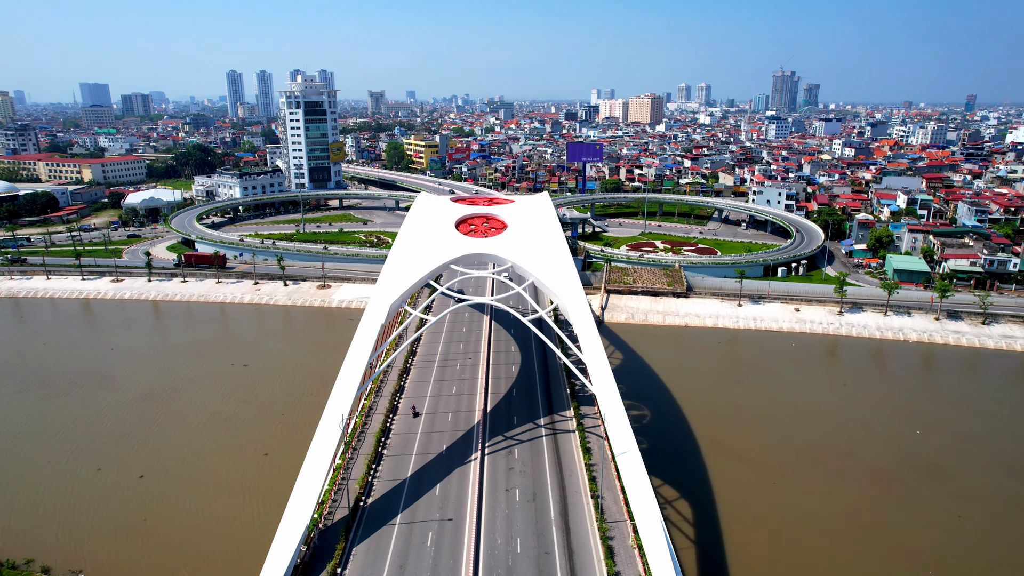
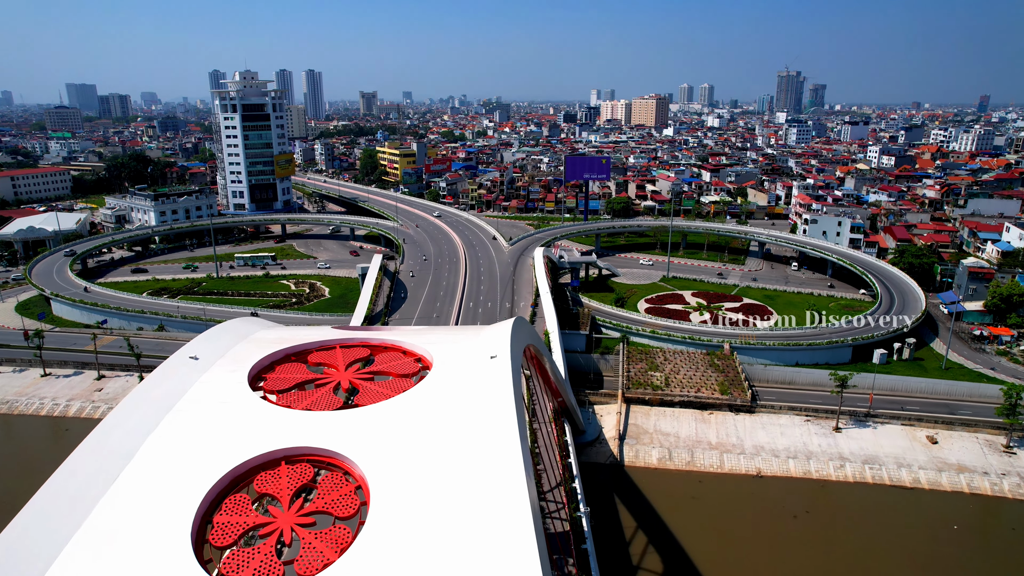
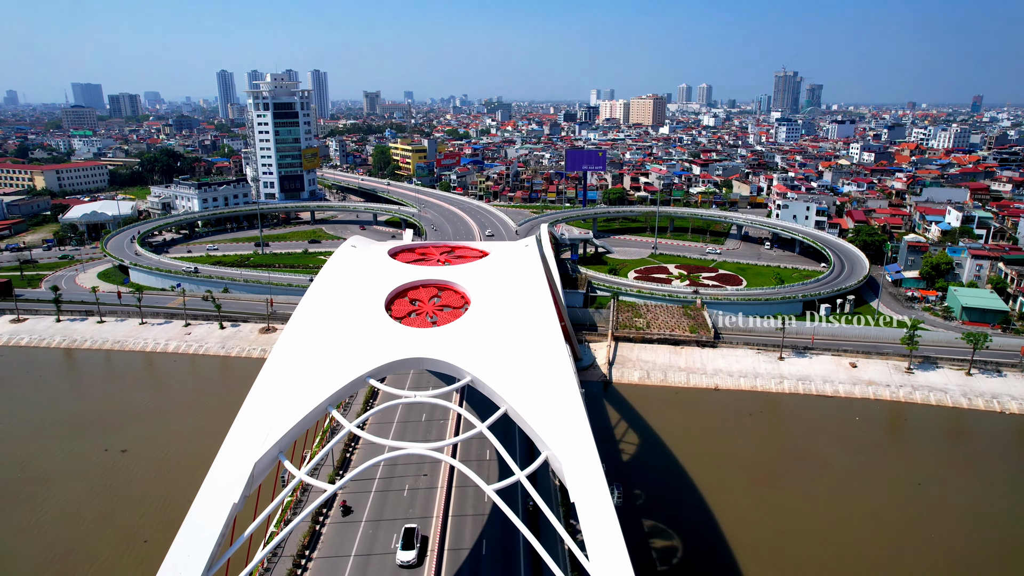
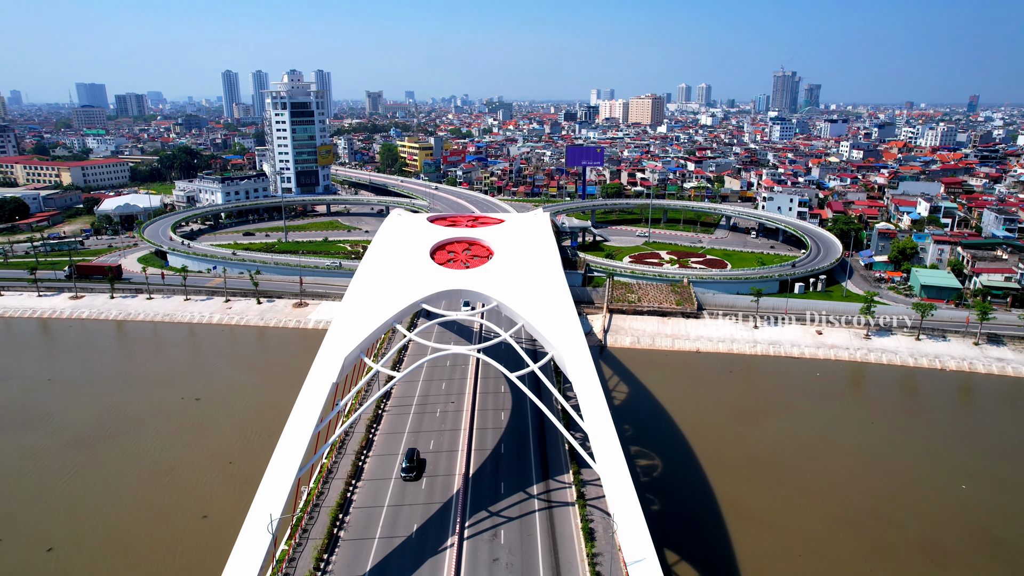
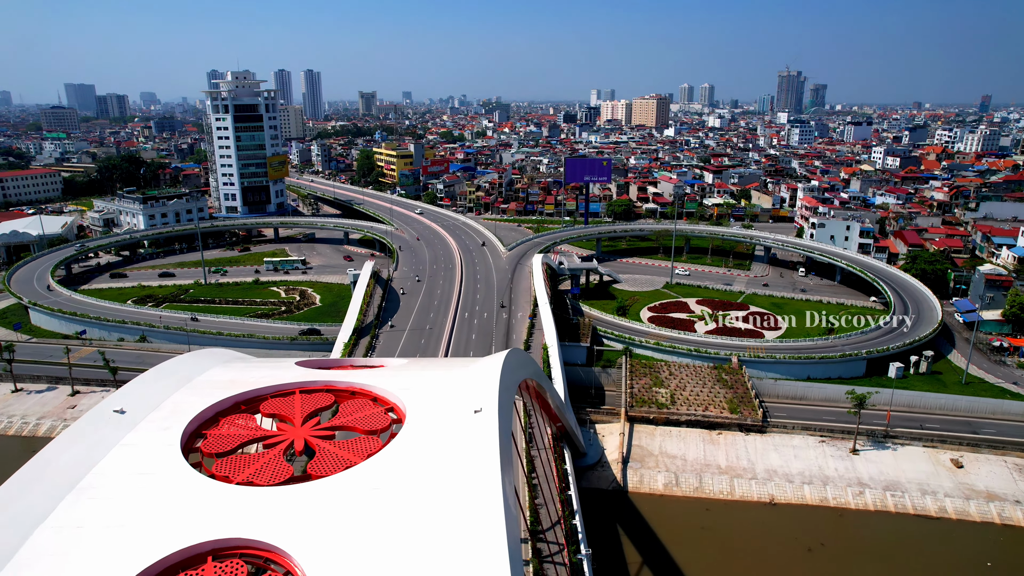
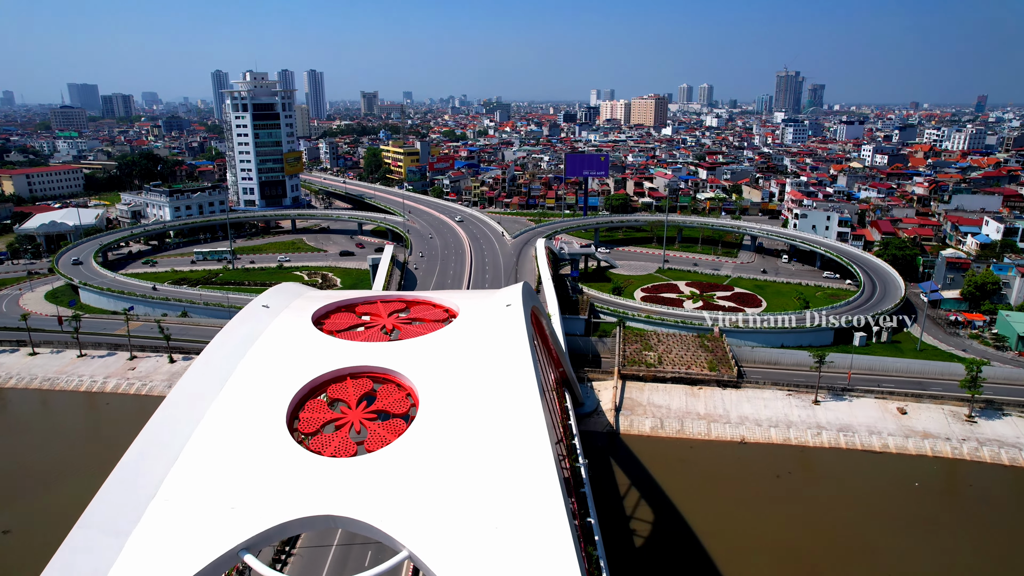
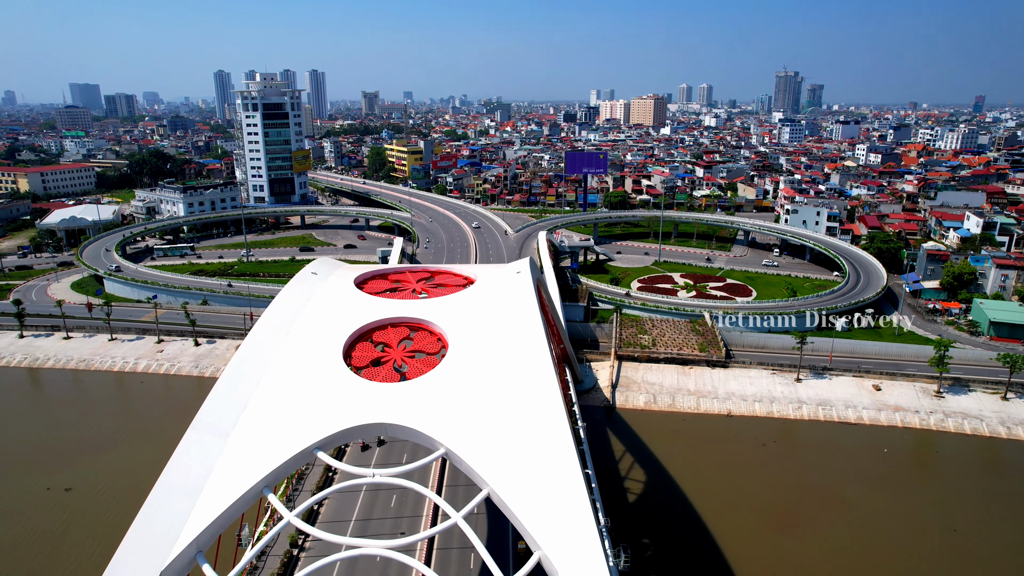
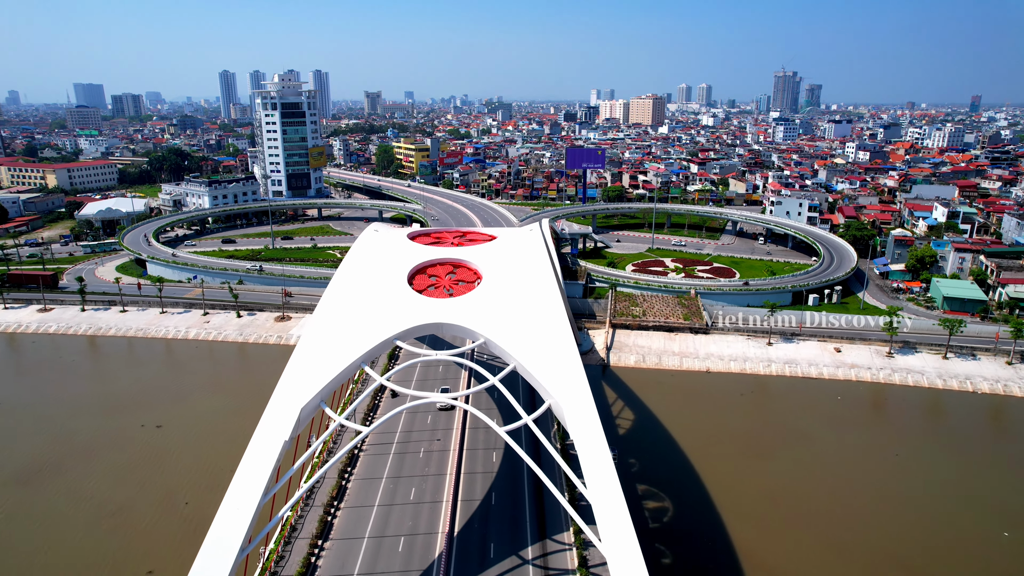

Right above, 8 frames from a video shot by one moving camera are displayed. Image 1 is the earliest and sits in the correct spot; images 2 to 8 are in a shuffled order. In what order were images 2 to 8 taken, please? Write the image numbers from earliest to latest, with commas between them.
4, 8, 3, 7, 6, 2, 5
